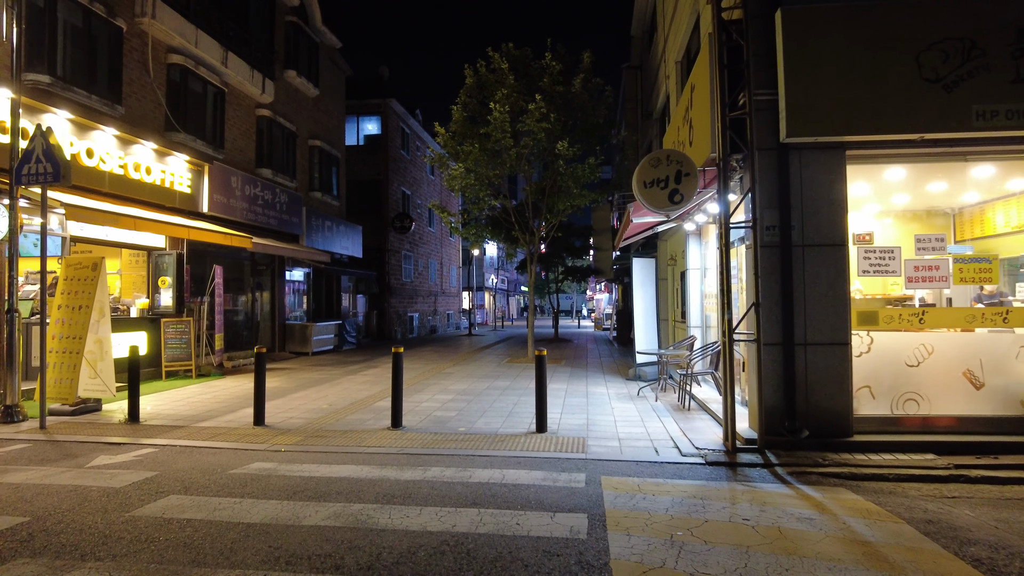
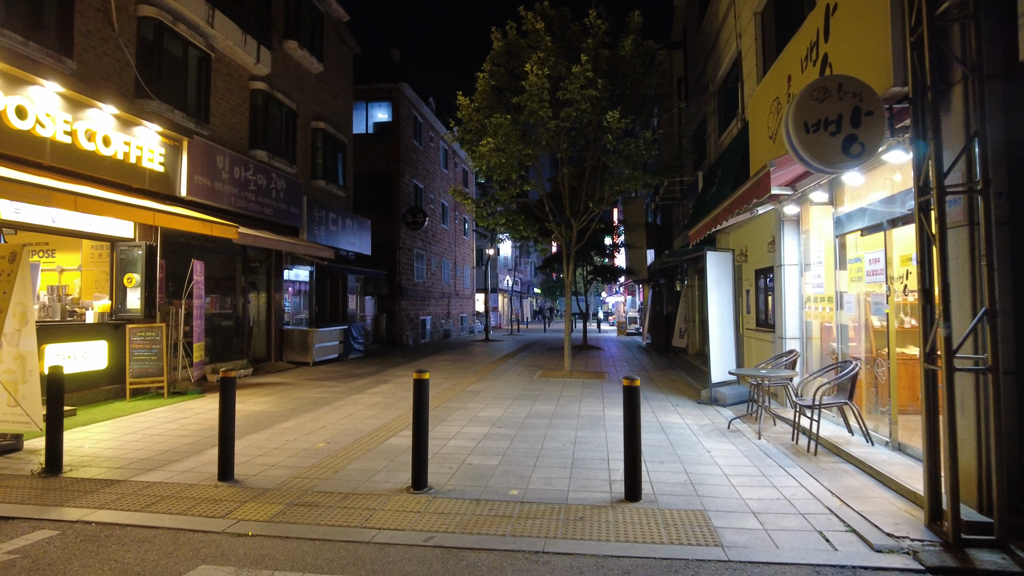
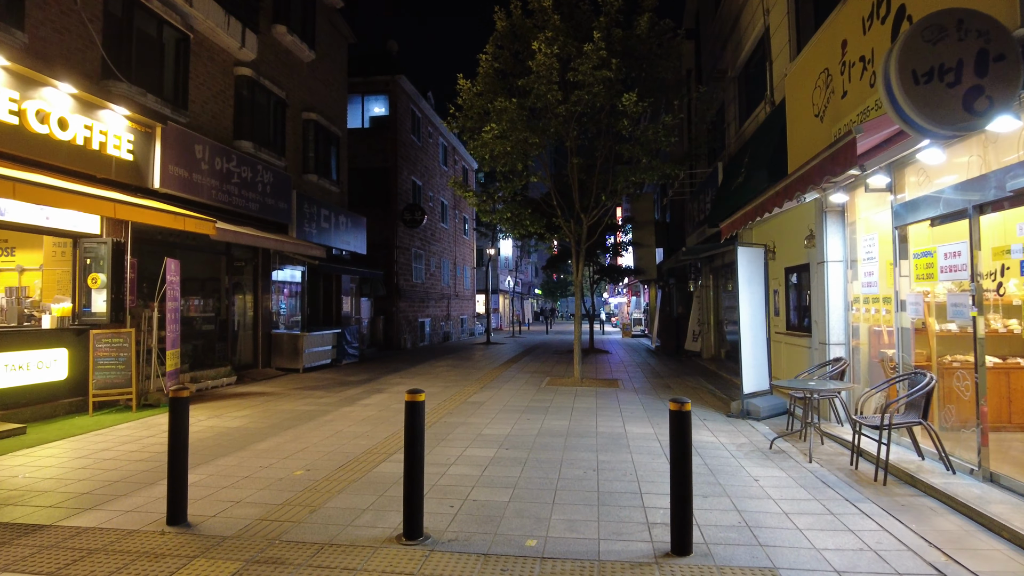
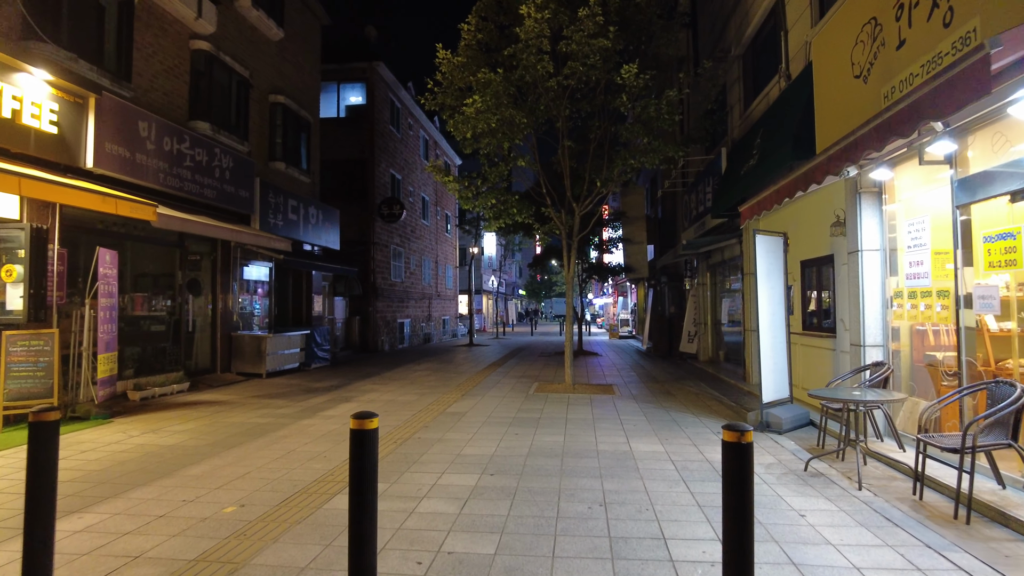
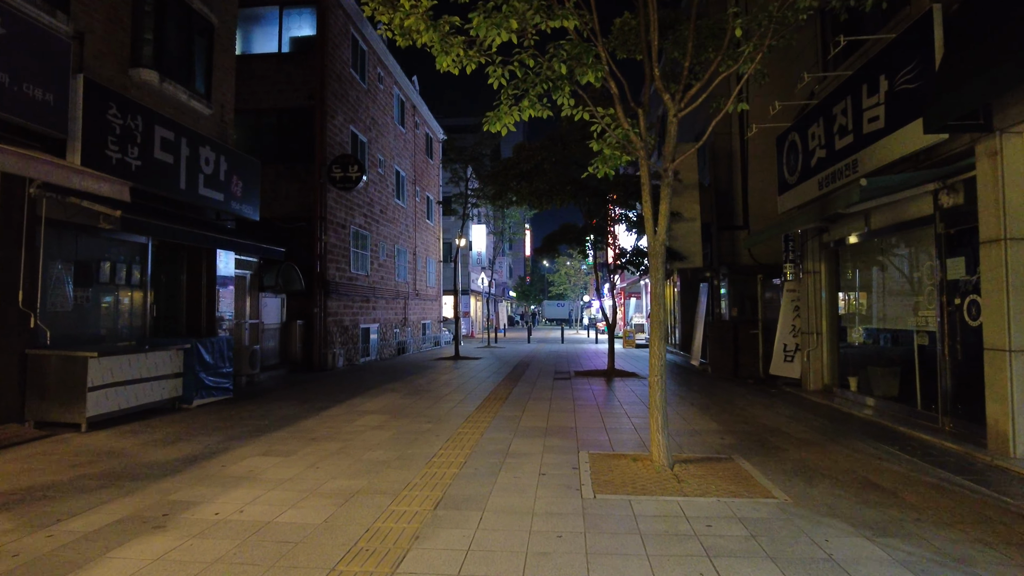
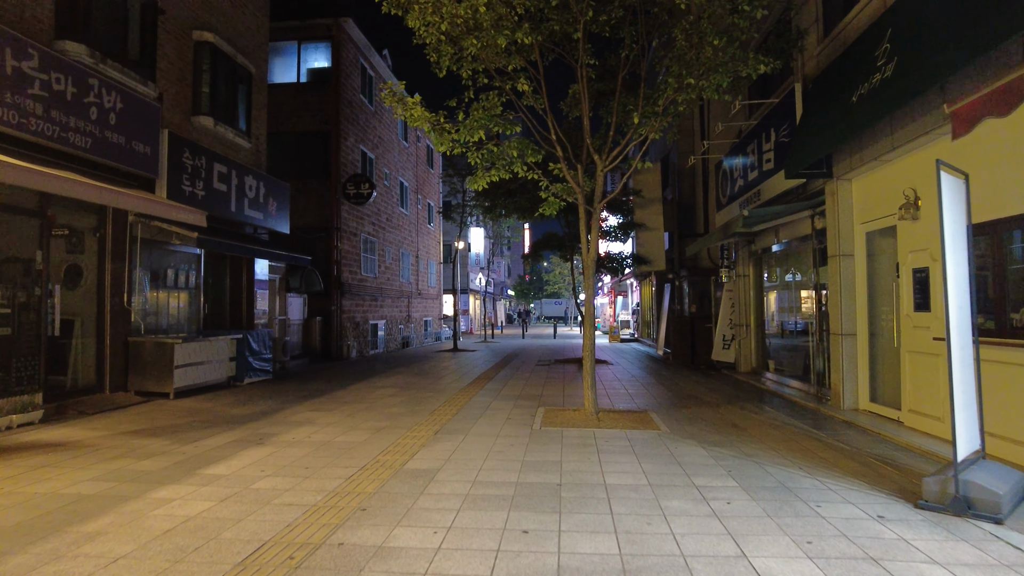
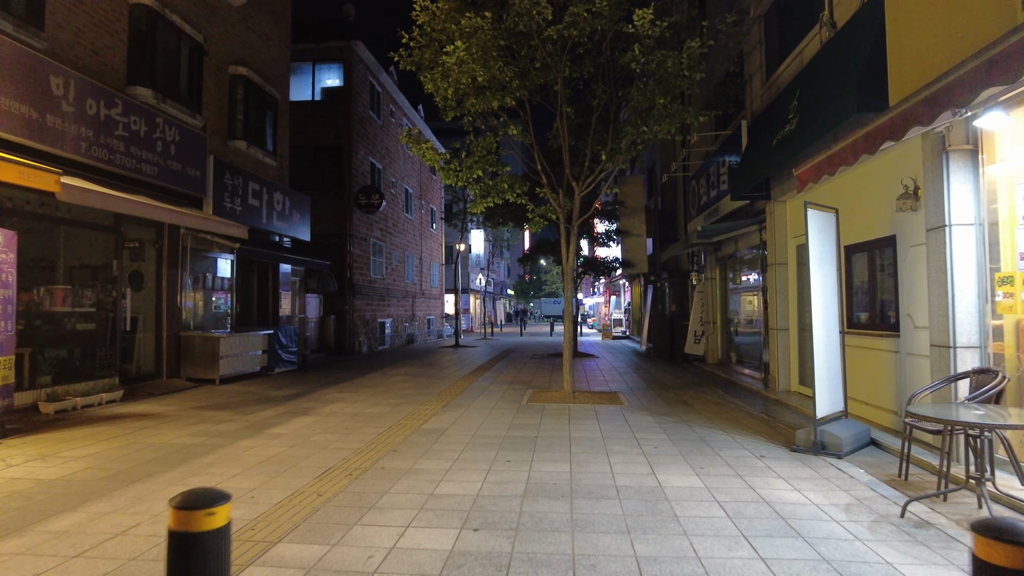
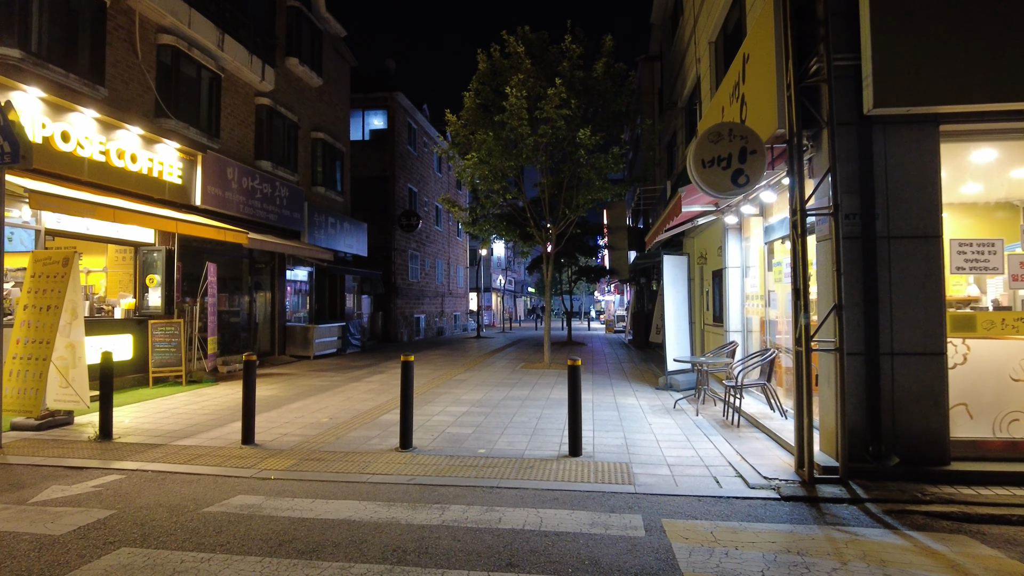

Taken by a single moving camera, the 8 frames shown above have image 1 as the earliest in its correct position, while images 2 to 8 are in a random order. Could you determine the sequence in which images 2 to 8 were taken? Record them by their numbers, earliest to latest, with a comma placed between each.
8, 2, 3, 4, 7, 6, 5
